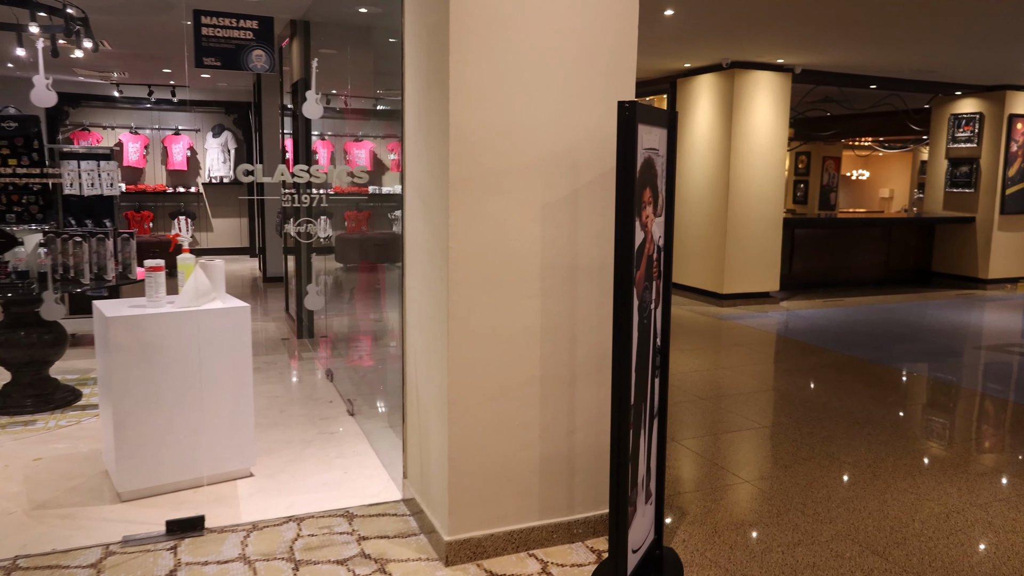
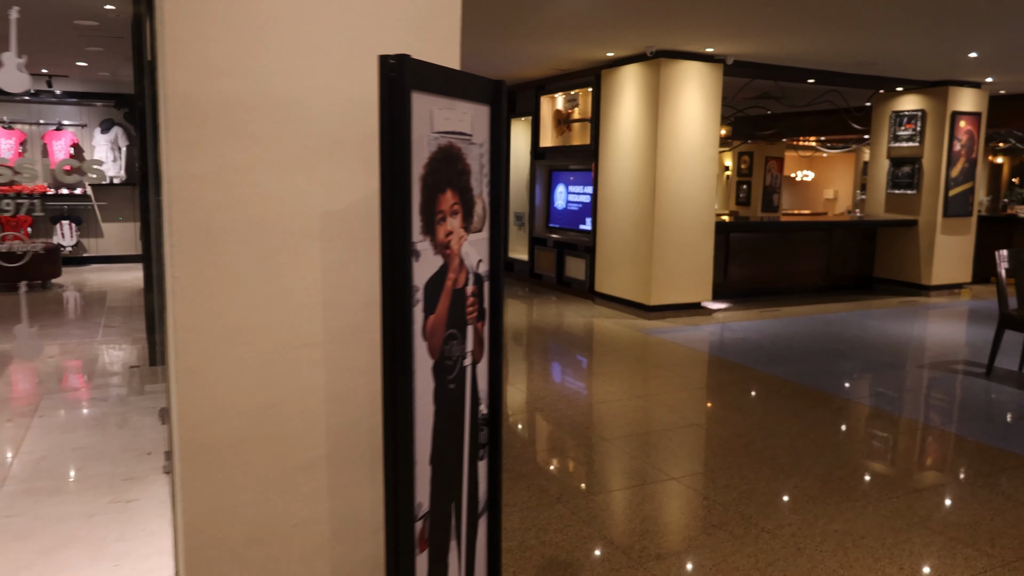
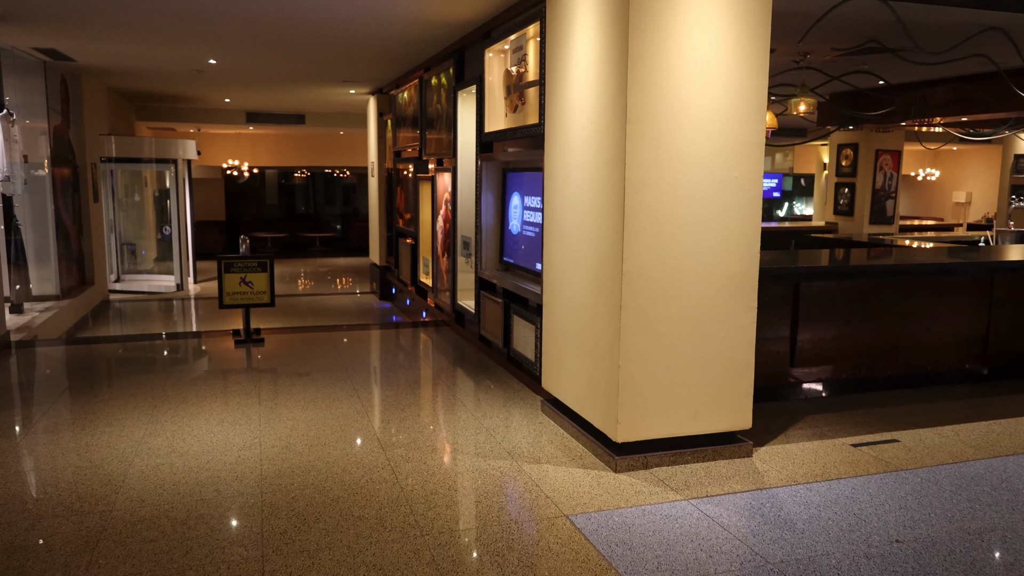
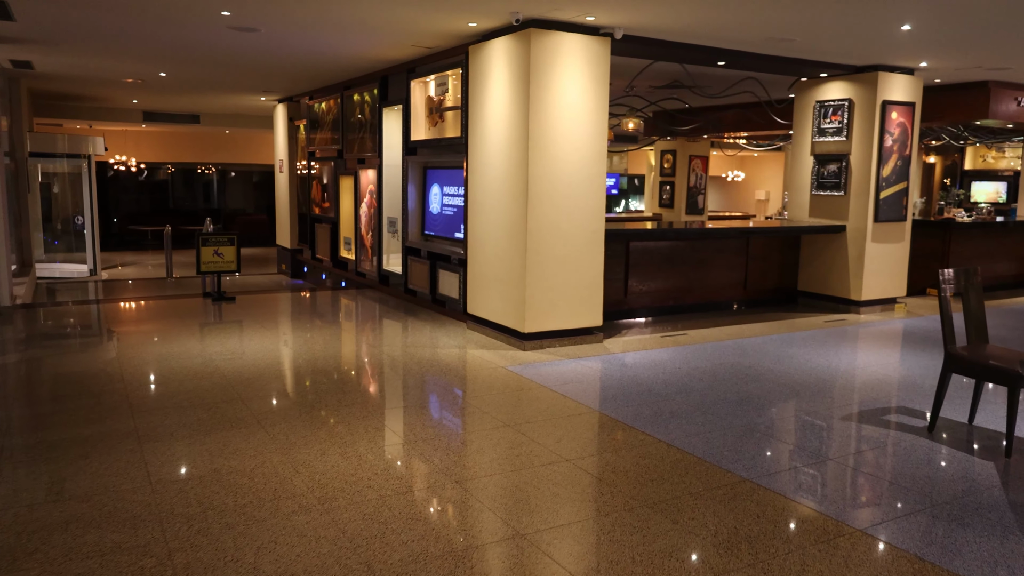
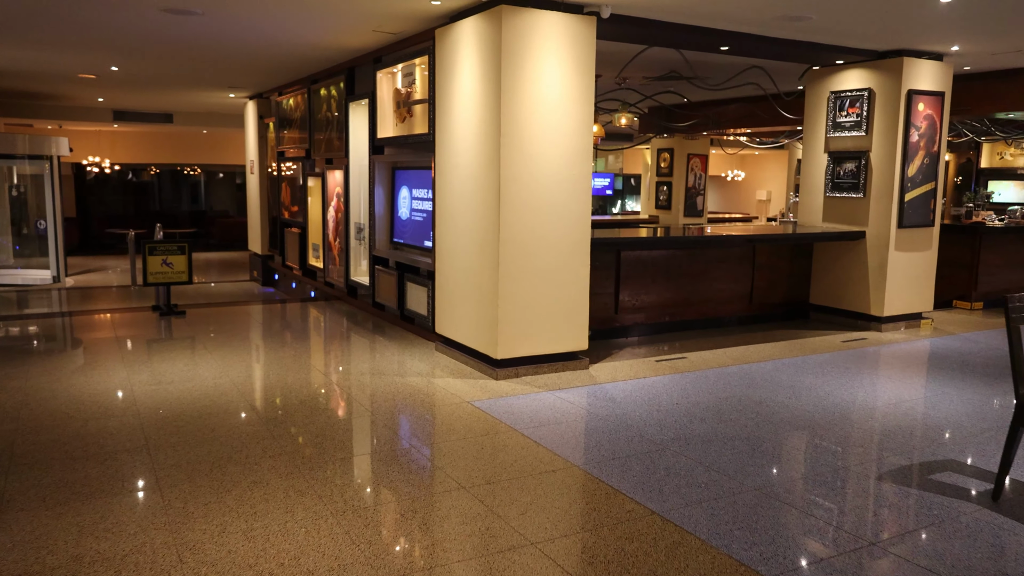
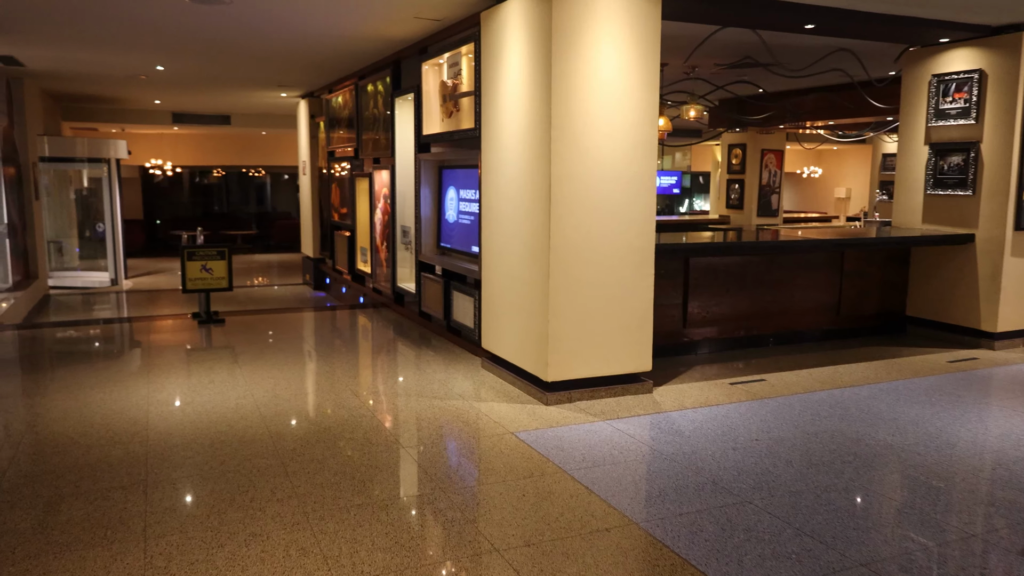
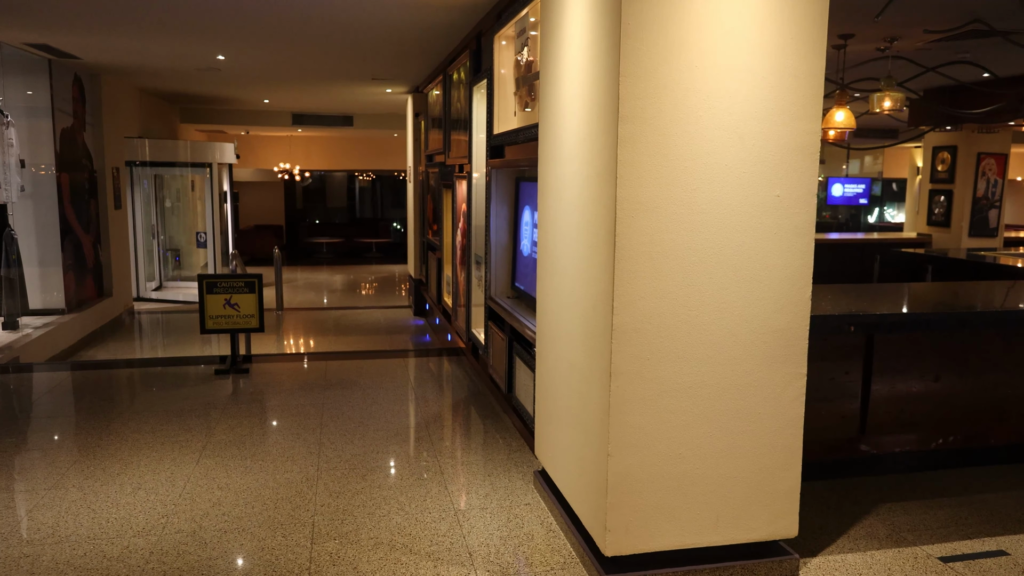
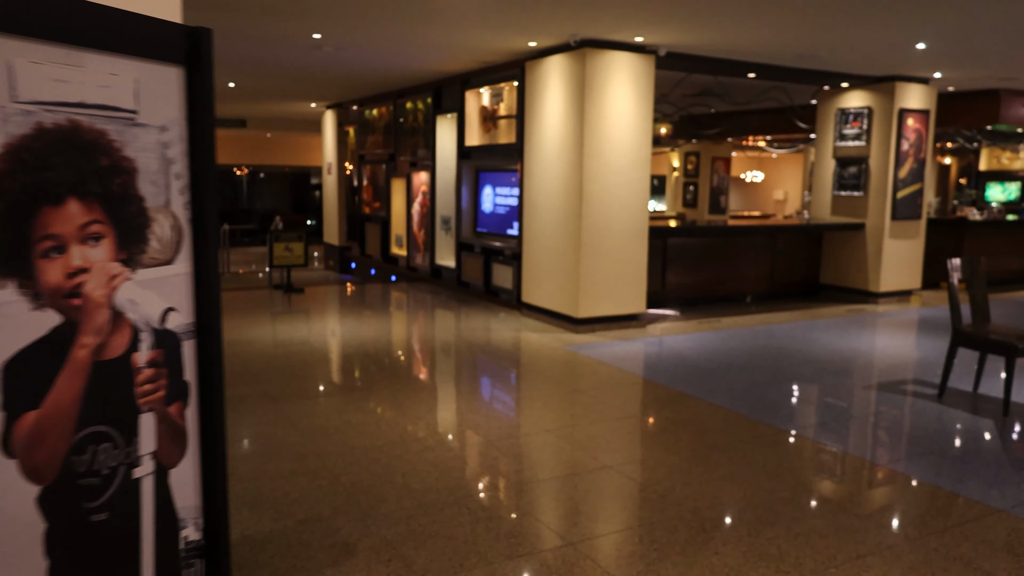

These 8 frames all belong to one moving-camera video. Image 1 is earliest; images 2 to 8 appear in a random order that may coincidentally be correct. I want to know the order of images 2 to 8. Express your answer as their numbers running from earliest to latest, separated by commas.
2, 8, 4, 5, 6, 3, 7
